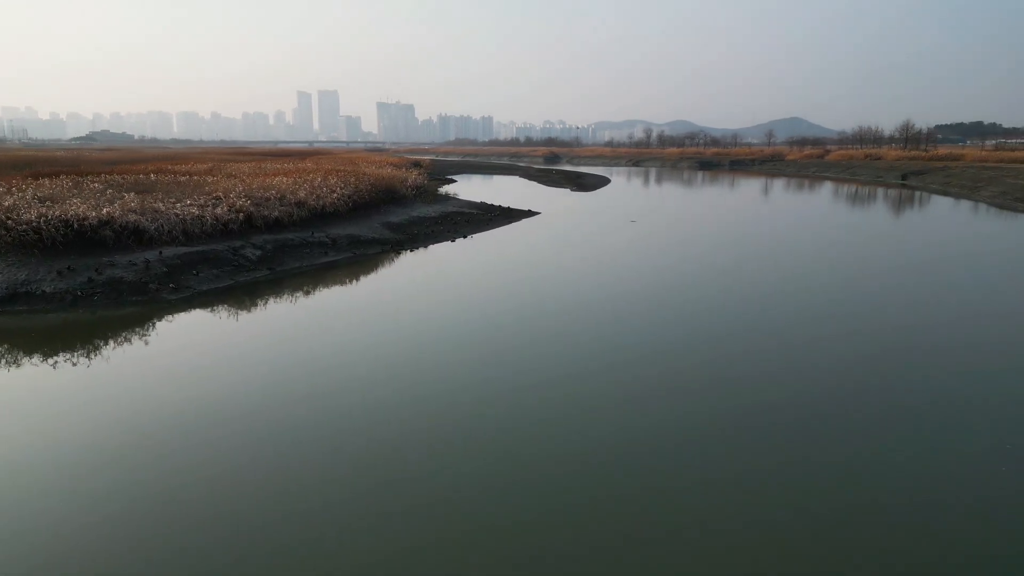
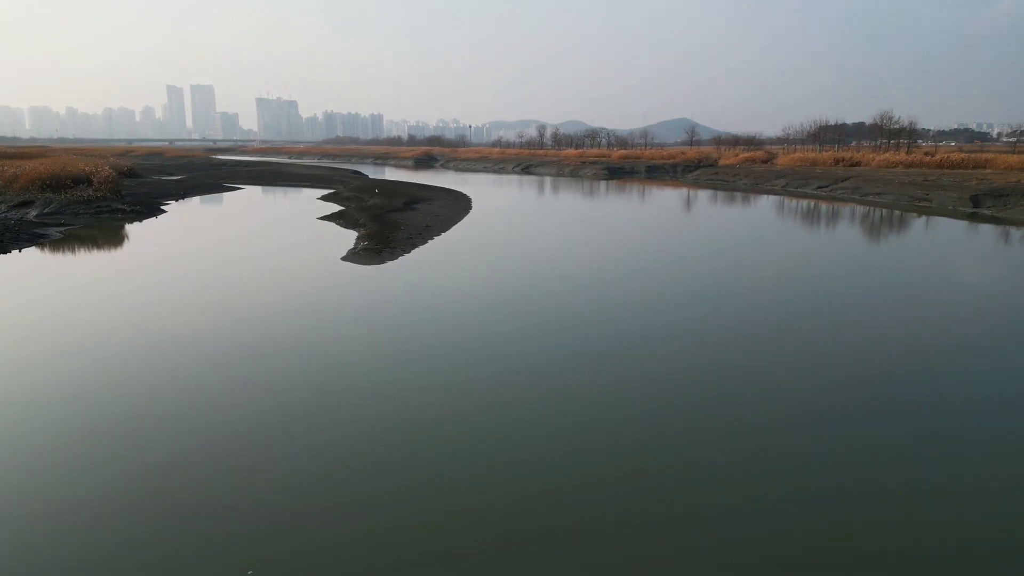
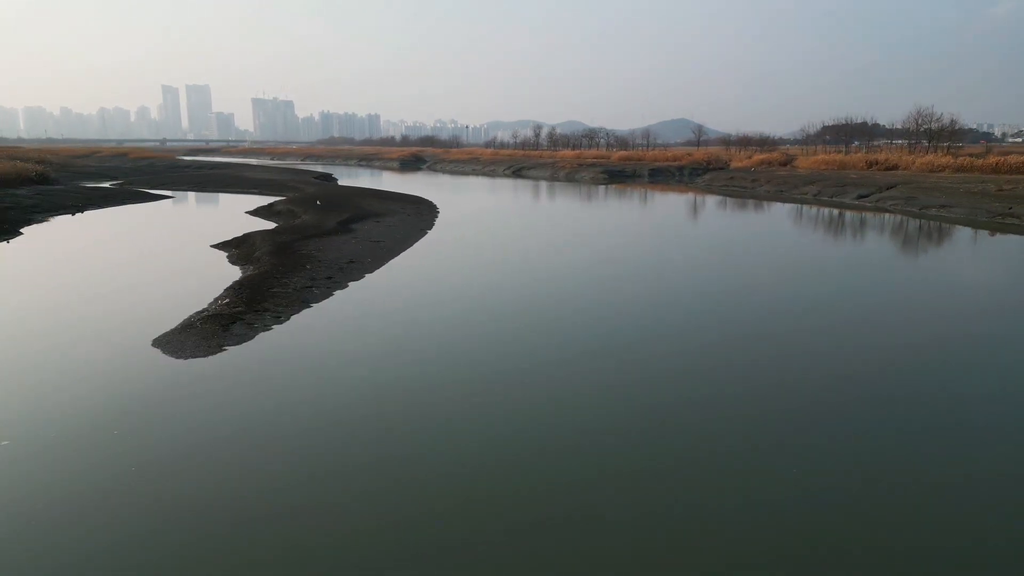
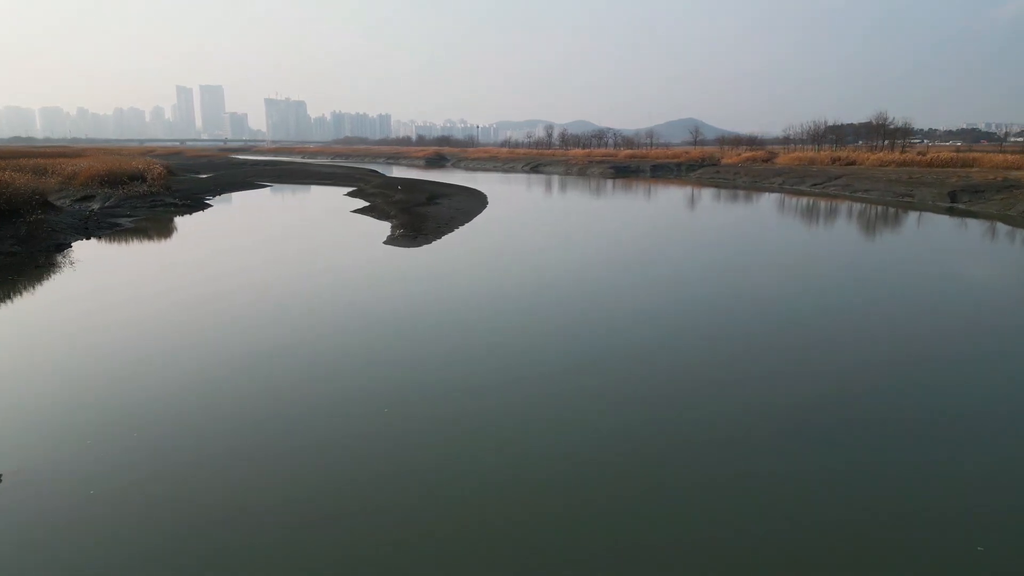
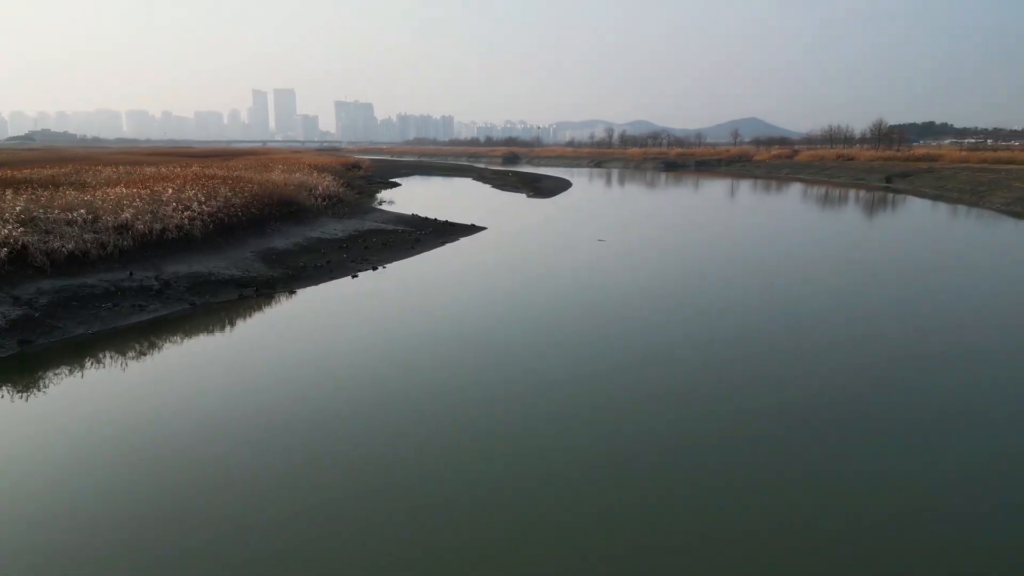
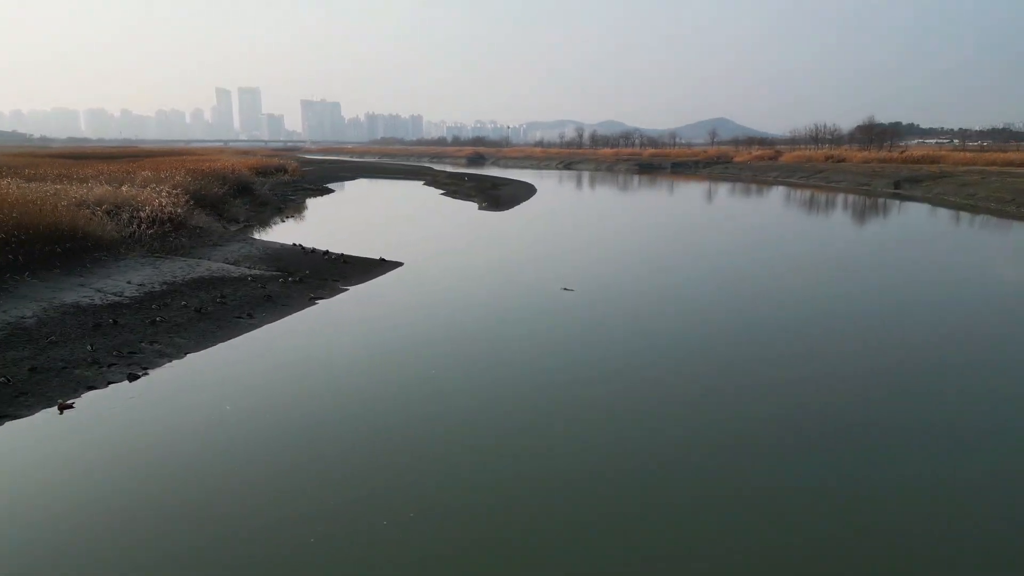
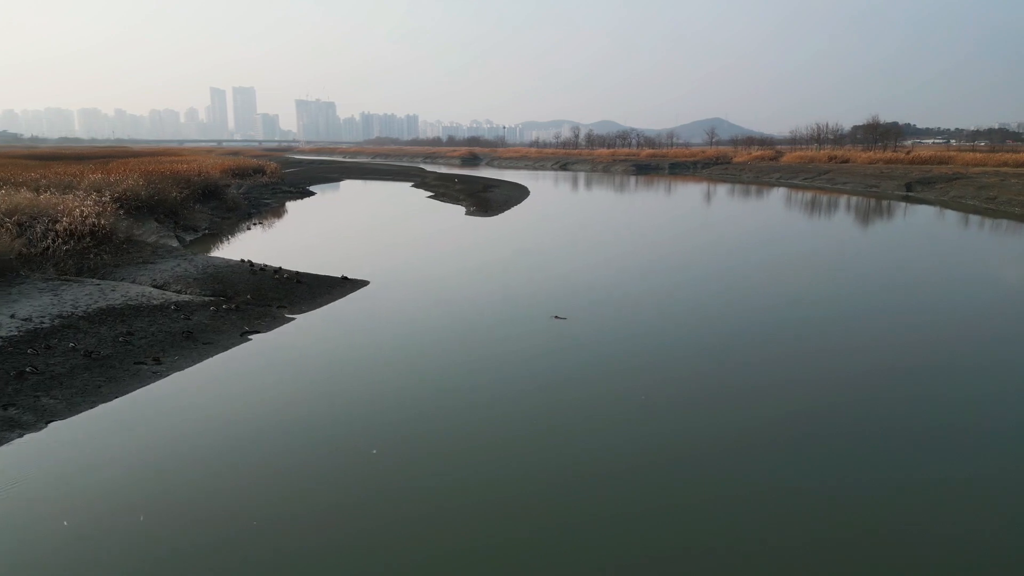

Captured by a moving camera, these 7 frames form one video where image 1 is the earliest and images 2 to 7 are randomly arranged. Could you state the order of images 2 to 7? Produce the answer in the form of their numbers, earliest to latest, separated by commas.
5, 6, 7, 4, 2, 3
